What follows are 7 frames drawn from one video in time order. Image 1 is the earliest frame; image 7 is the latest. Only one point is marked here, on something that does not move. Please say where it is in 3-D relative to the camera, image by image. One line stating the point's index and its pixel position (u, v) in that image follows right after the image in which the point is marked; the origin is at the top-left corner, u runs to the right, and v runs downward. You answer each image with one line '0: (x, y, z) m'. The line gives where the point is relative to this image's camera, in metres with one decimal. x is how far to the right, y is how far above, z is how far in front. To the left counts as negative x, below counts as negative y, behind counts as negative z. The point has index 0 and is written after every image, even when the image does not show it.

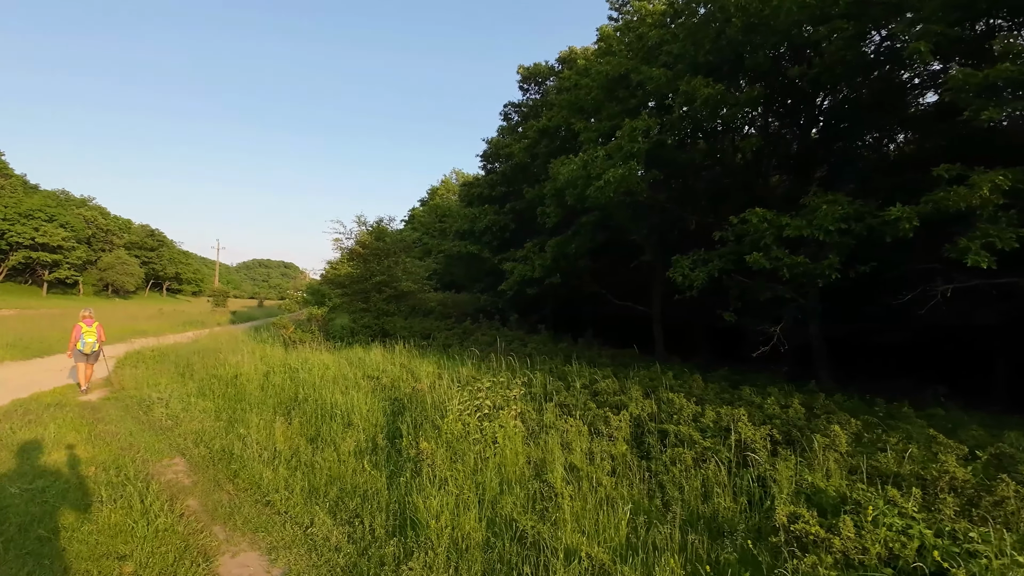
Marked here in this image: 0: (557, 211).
0: (+1.2, +2.1, +14.0) m
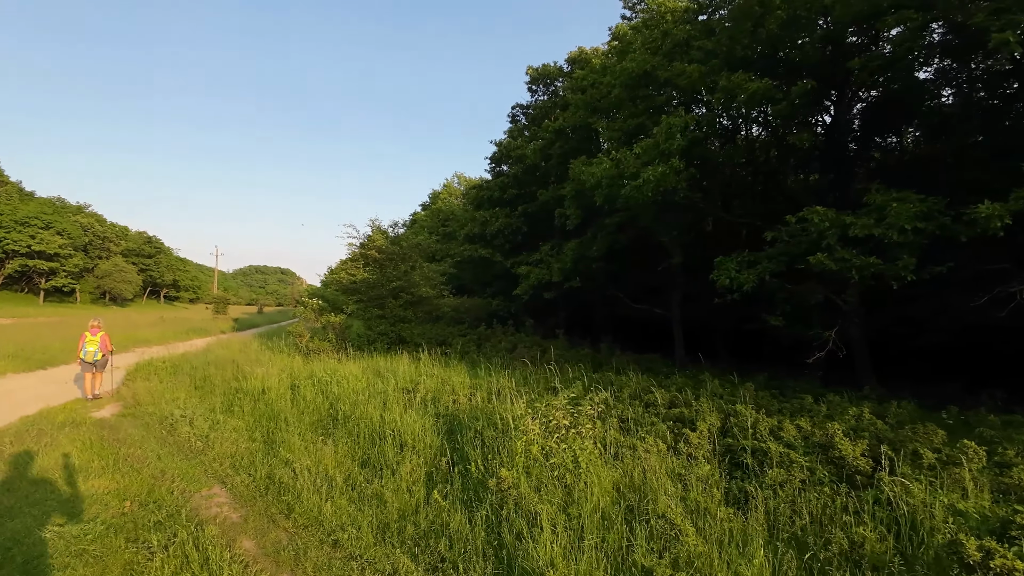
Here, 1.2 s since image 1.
0: (+1.7, +2.0, +13.6) m
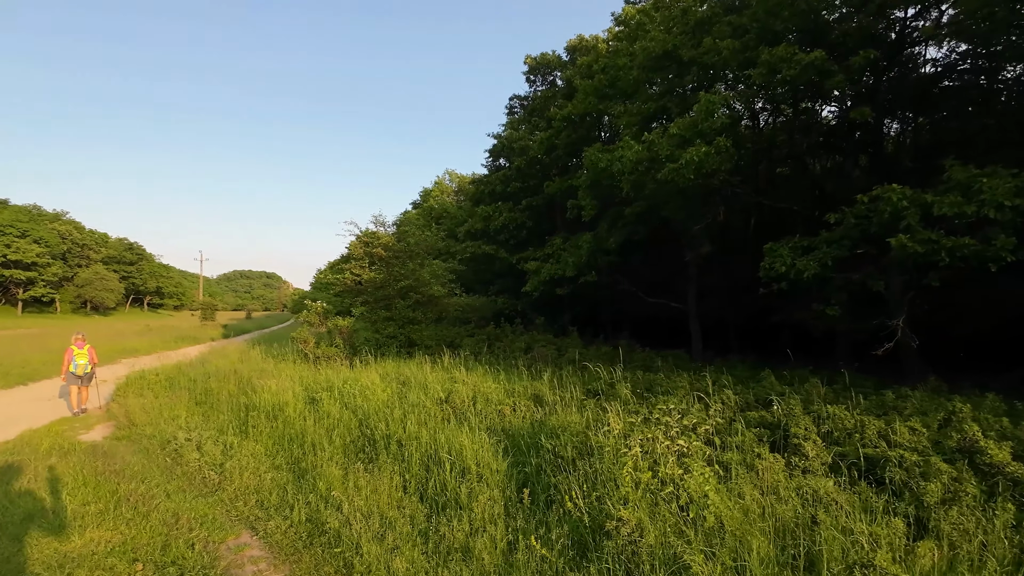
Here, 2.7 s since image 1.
0: (+2.1, +2.1, +12.9) m
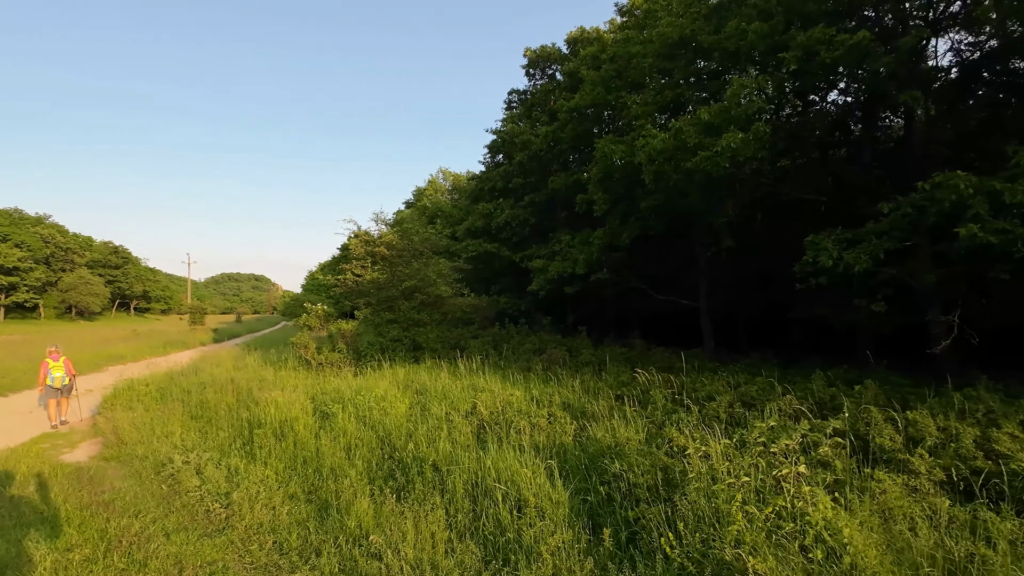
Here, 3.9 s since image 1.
0: (+2.3, +2.2, +12.3) m
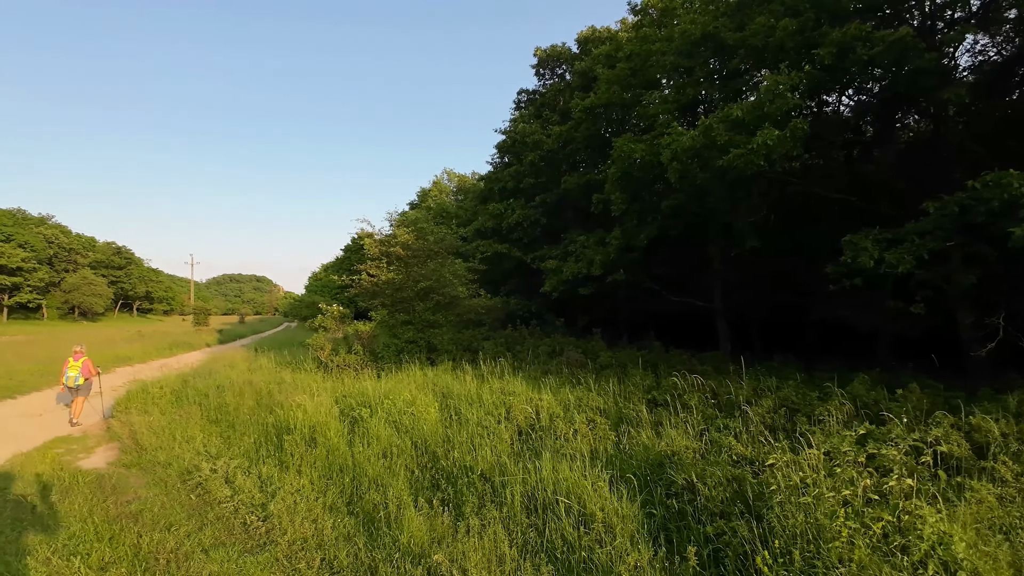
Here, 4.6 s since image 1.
0: (+2.7, +2.2, +12.1) m
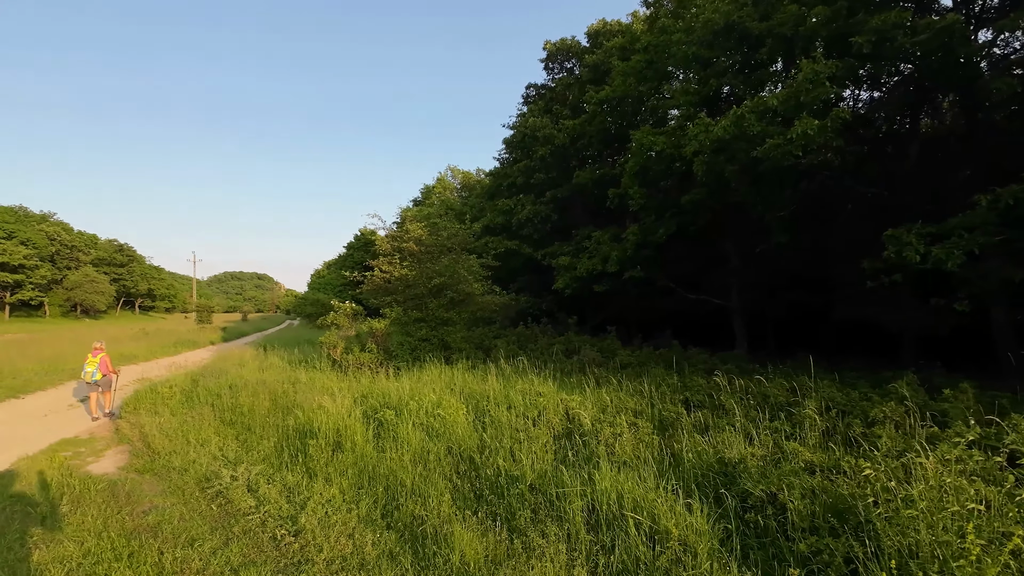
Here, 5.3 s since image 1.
0: (+3.0, +2.2, +11.8) m
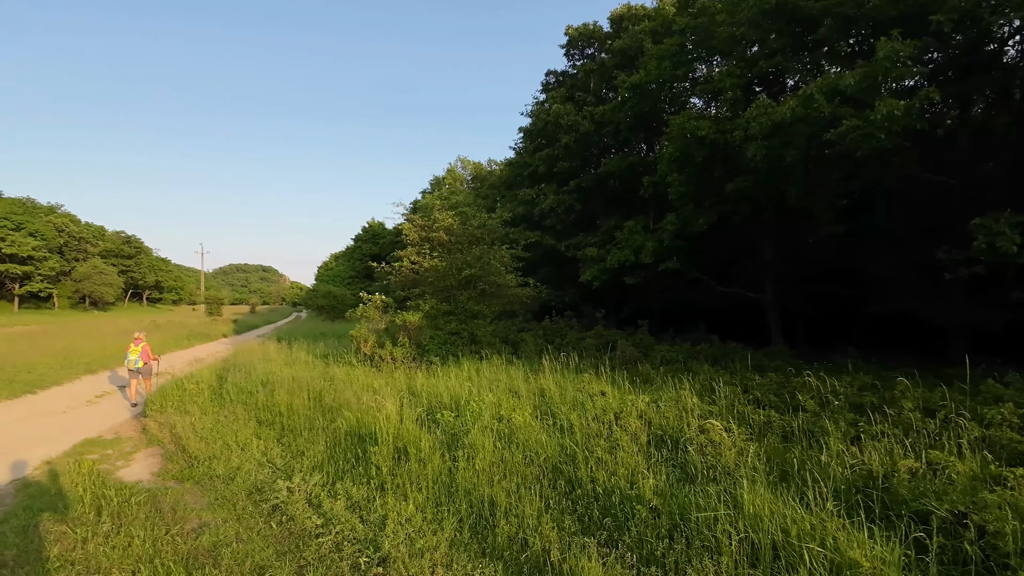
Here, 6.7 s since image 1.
0: (+3.8, +2.4, +11.2) m
